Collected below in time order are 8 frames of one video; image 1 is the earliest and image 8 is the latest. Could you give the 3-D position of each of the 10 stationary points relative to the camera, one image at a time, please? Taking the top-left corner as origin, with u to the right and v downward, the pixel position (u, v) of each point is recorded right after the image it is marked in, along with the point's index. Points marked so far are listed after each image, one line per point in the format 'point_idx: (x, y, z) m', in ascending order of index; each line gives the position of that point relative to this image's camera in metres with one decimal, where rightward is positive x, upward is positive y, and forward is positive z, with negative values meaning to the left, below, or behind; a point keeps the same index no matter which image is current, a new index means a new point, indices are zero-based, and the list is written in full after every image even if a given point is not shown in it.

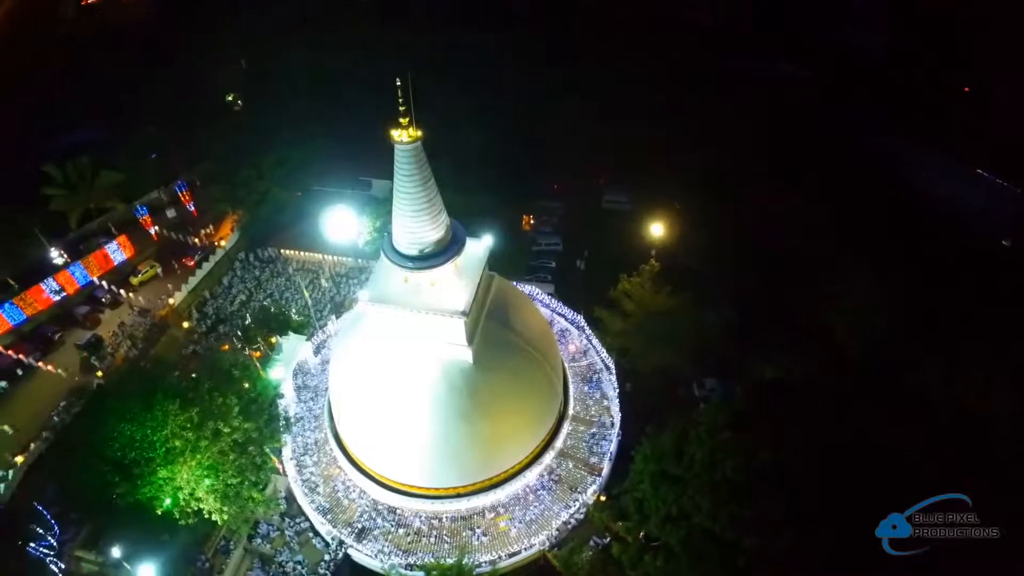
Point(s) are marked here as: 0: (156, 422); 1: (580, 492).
0: (-8.8, -3.3, +15.3) m
1: (+1.9, -5.6, +17.4) m
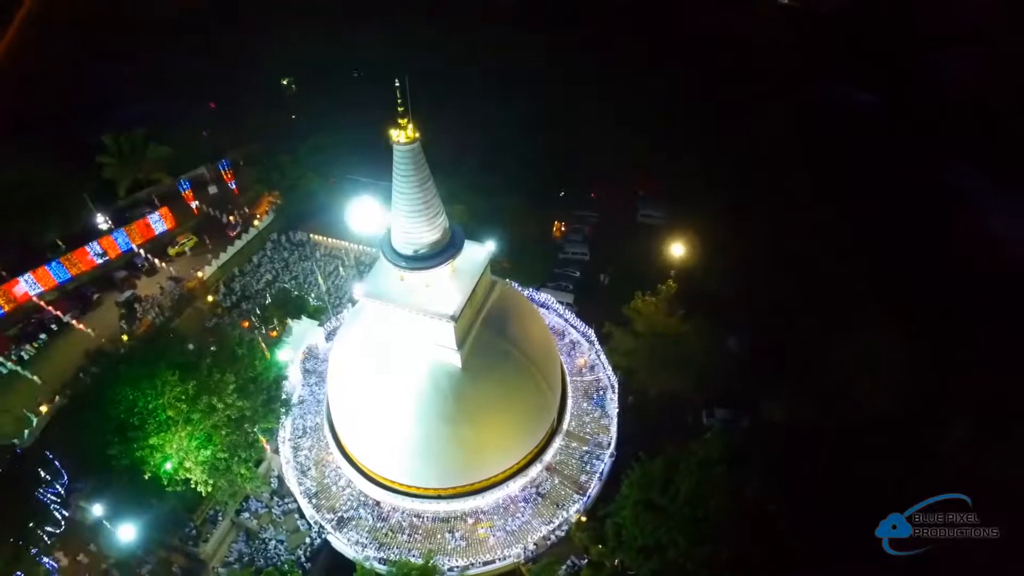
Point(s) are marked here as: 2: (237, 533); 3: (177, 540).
0: (-9.2, -2.7, +16.0) m
1: (+1.4, -6.0, +17.1) m
2: (-7.6, -6.8, +17.4) m
3: (-9.1, -6.8, +17.0) m
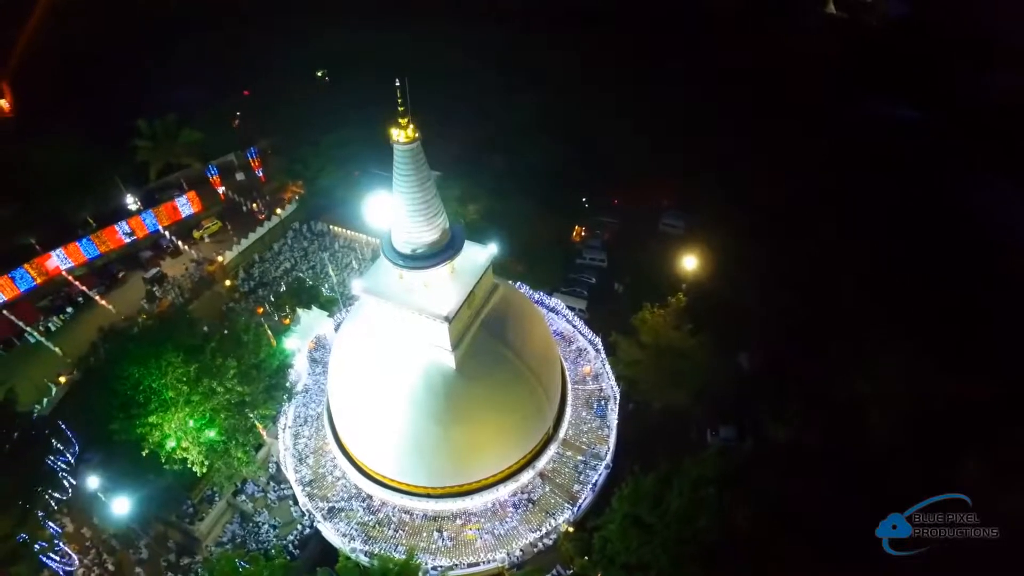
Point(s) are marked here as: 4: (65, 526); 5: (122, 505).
0: (-9.4, -2.2, +16.5) m
1: (+1.1, -6.2, +17.0) m
2: (-7.9, -6.4, +17.8) m
3: (-9.4, -6.4, +17.5) m
4: (-12.2, -6.5, +17.2) m
5: (-10.7, -5.9, +16.8) m
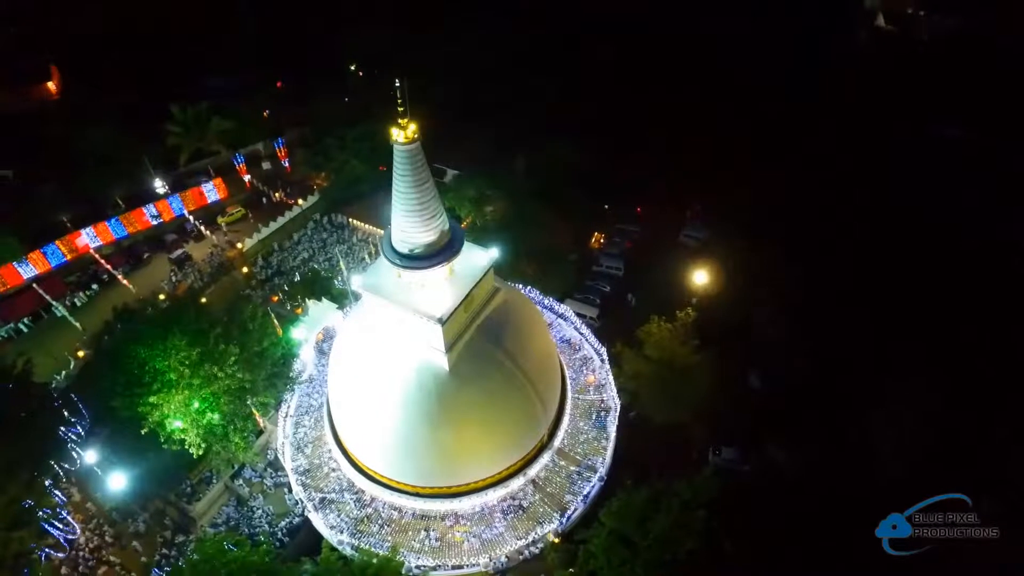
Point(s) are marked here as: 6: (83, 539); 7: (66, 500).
0: (-9.5, -1.8, +16.9) m
1: (+0.7, -6.4, +16.8) m
2: (-8.2, -6.1, +18.2) m
3: (-9.7, -5.9, +17.9) m
4: (-12.5, -5.9, +17.8) m
5: (-11.0, -5.4, +17.4) m
6: (-11.7, -6.9, +17.2) m
7: (-12.5, -6.0, +17.7) m
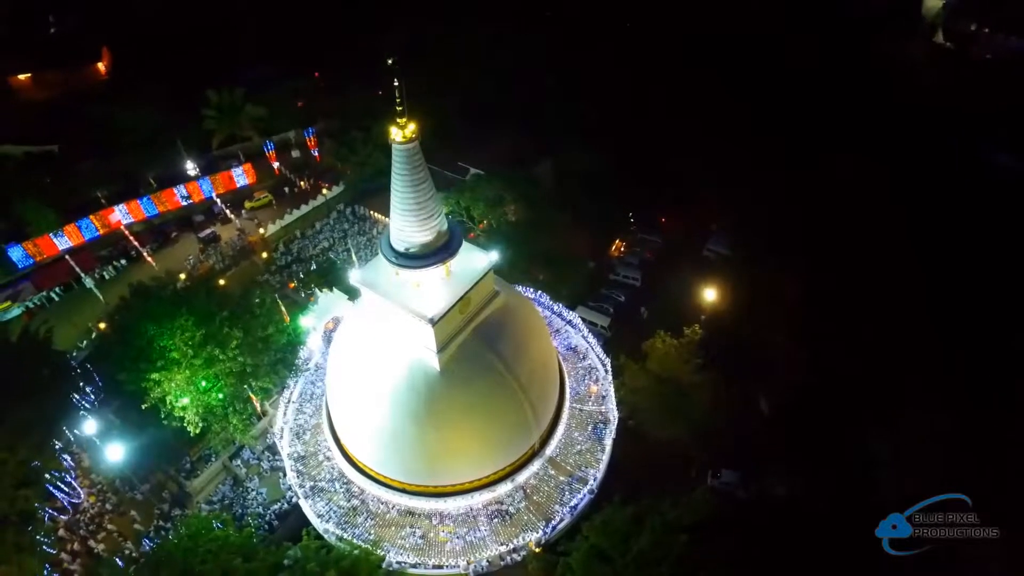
0: (-9.5, -1.2, +17.5) m
1: (+0.3, -6.6, +16.7) m
2: (-8.5, -5.6, +18.7) m
3: (-10.0, -5.4, +18.5) m
4: (-12.8, -5.1, +18.6) m
5: (-11.3, -4.7, +18.0) m
6: (-12.1, -6.2, +17.9) m
7: (-12.8, -5.2, +18.4) m
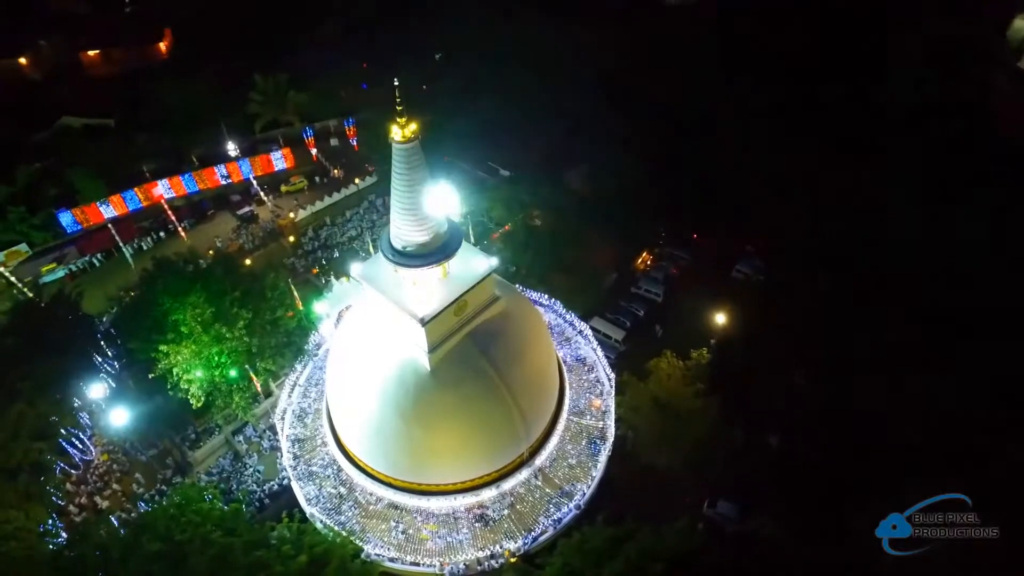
0: (-9.5, -0.5, +18.2) m
1: (-0.3, -6.7, +16.6) m
2: (-8.8, -5.0, +19.3) m
3: (-10.2, -4.6, +19.2) m
4: (-13.0, -4.1, +19.6) m
5: (-11.5, -3.9, +18.9) m
6: (-12.5, -5.2, +18.8) m
7: (-13.0, -4.2, +19.4) m
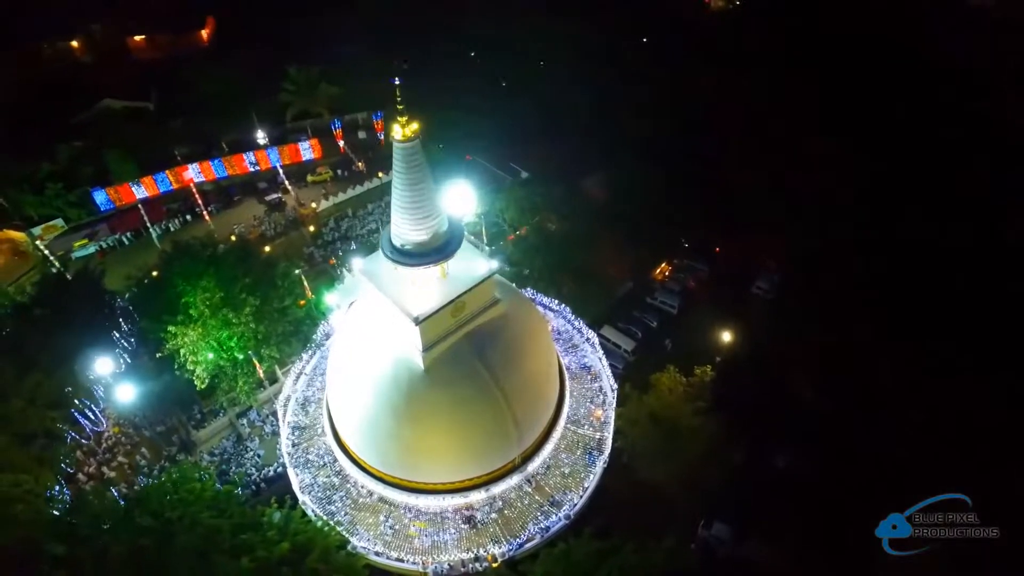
0: (-9.4, 0.0, +18.6) m
1: (-0.7, -6.8, +16.5) m
2: (-8.9, -4.6, +19.7) m
3: (-10.3, -4.1, +19.8) m
4: (-13.0, -3.4, +20.3) m
5: (-11.5, -3.2, +19.5) m
6: (-12.6, -4.5, +19.5) m
7: (-13.0, -3.5, +20.1) m
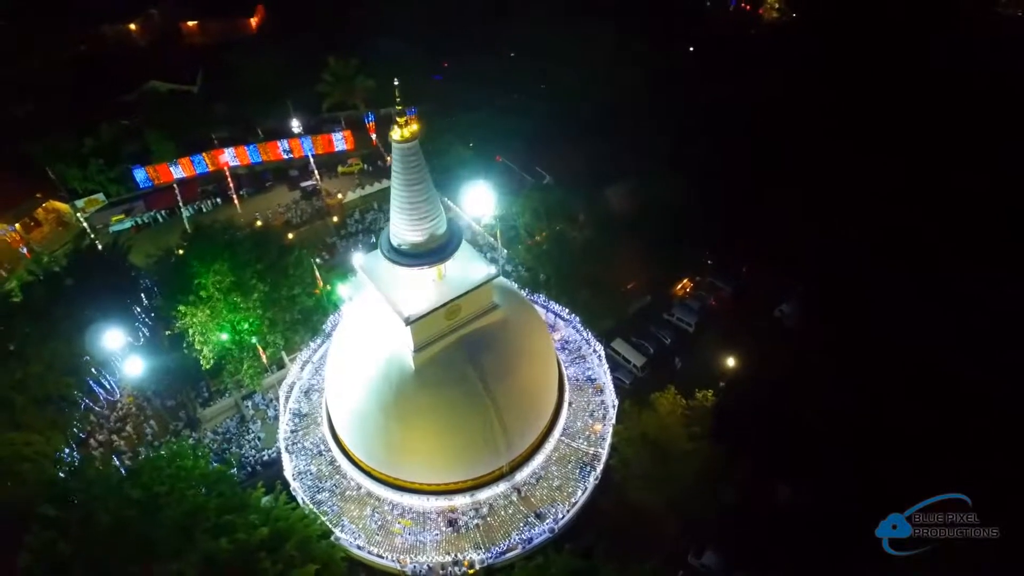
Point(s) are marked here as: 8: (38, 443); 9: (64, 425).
0: (-9.2, +0.5, +19.1) m
1: (-1.2, -6.9, +16.4) m
2: (-9.0, -4.0, +20.2) m
3: (-10.3, -3.5, +20.4) m
4: (-13.0, -2.6, +21.1) m
5: (-11.5, -2.5, +20.1) m
6: (-12.7, -3.7, +20.2) m
7: (-13.0, -2.7, +20.9) m
8: (-12.8, -4.2, +16.9) m
9: (-12.9, -4.0, +18.0) m
